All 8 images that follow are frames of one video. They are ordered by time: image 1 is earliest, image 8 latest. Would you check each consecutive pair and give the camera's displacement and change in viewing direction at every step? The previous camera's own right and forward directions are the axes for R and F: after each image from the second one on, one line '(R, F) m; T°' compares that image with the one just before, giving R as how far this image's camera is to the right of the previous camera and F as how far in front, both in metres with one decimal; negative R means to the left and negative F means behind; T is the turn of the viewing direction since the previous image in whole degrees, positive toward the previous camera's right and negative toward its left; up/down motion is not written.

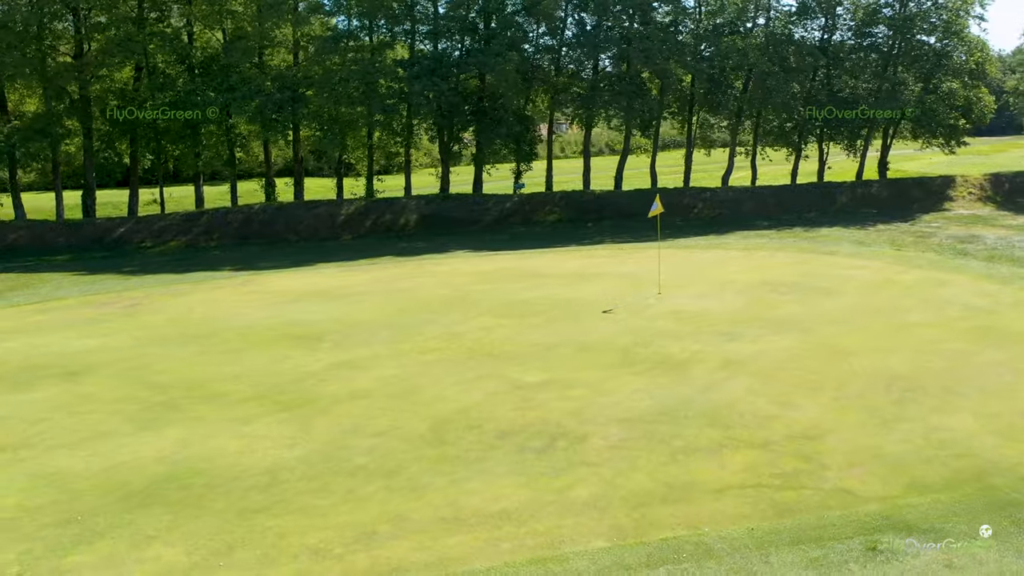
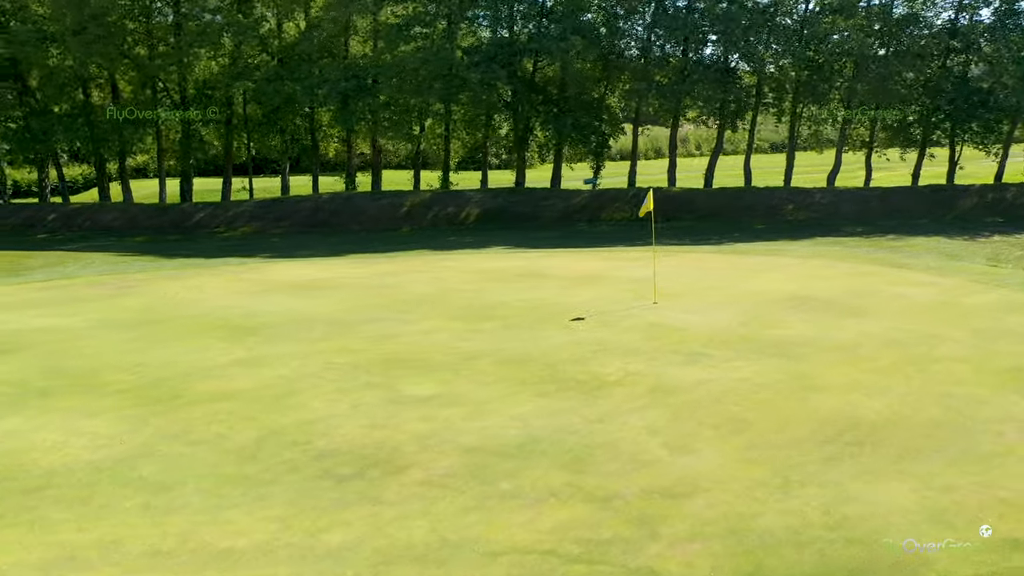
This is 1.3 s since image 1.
(+3.5, +1.9) m; -12°
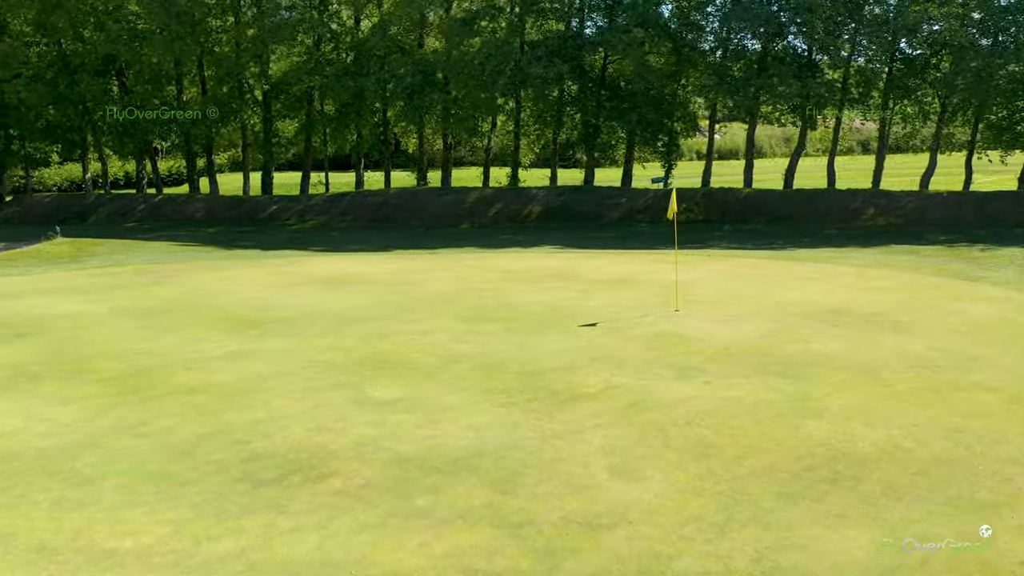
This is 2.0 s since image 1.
(+1.7, +0.7) m; -8°
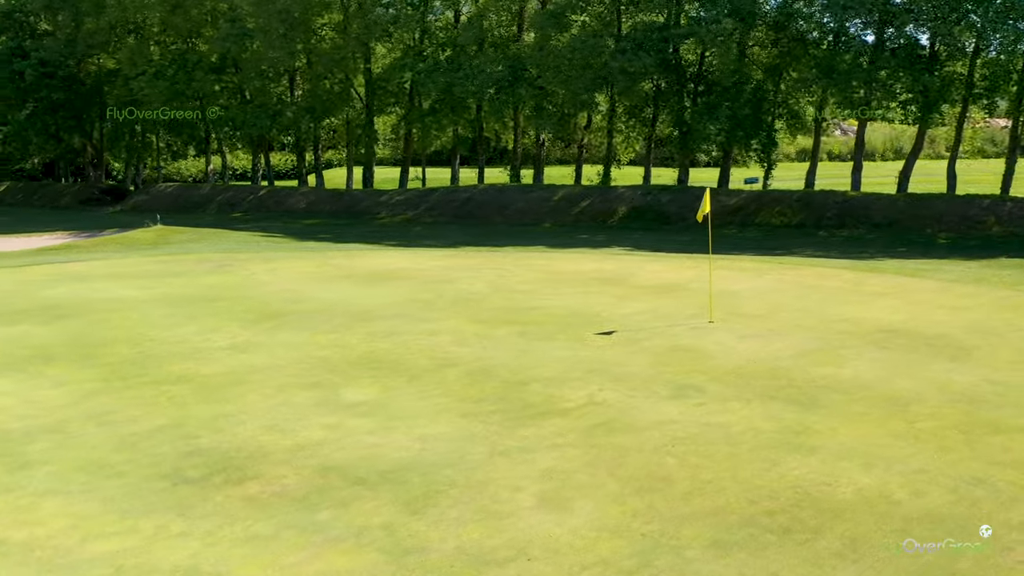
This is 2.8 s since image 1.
(+1.8, +0.8) m; -10°
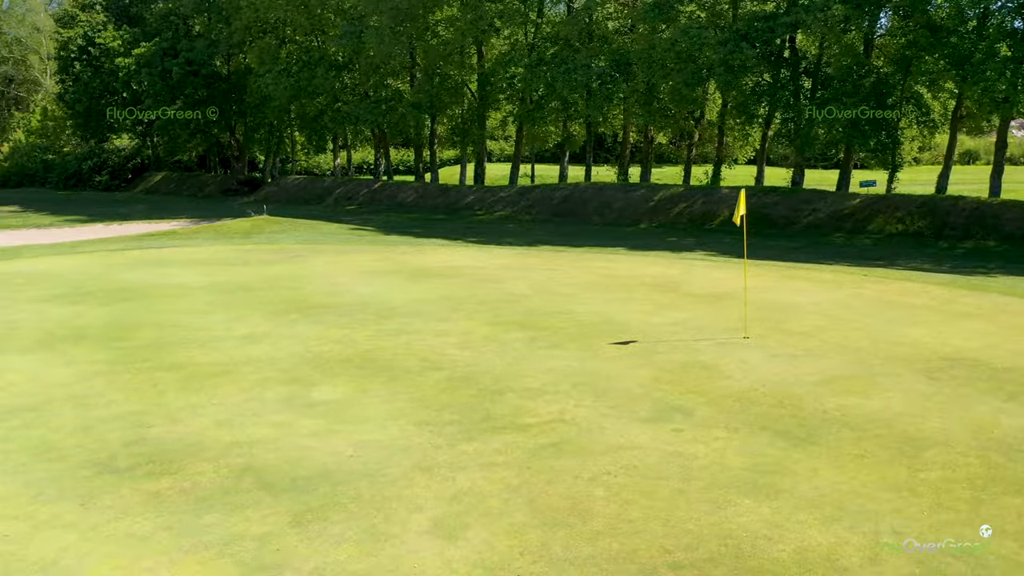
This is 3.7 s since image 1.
(+1.9, +0.8) m; -11°
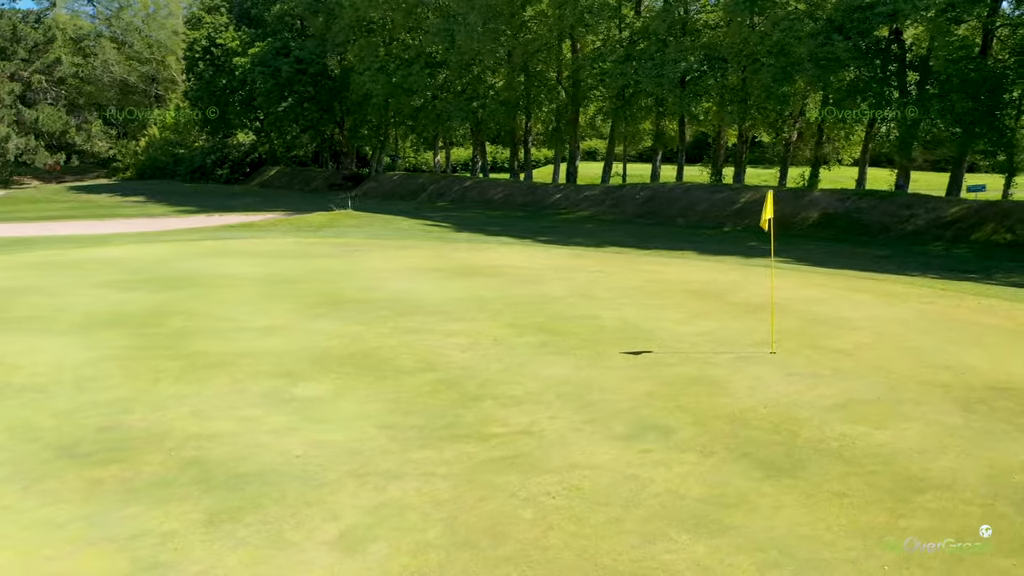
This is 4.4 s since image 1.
(+1.5, +0.6) m; -9°
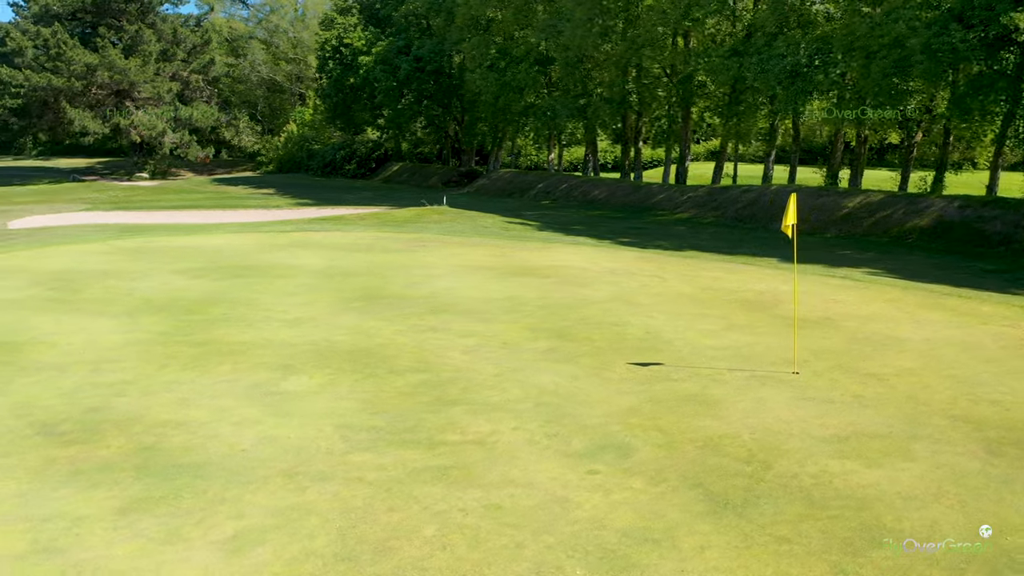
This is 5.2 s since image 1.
(+1.7, +0.6) m; -10°
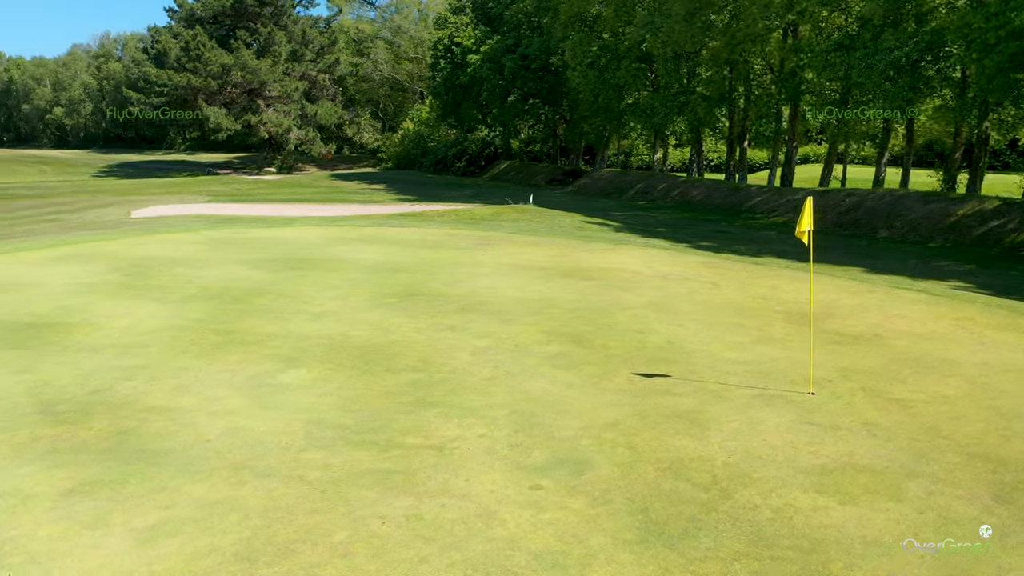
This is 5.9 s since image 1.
(+1.4, +0.4) m; -9°
